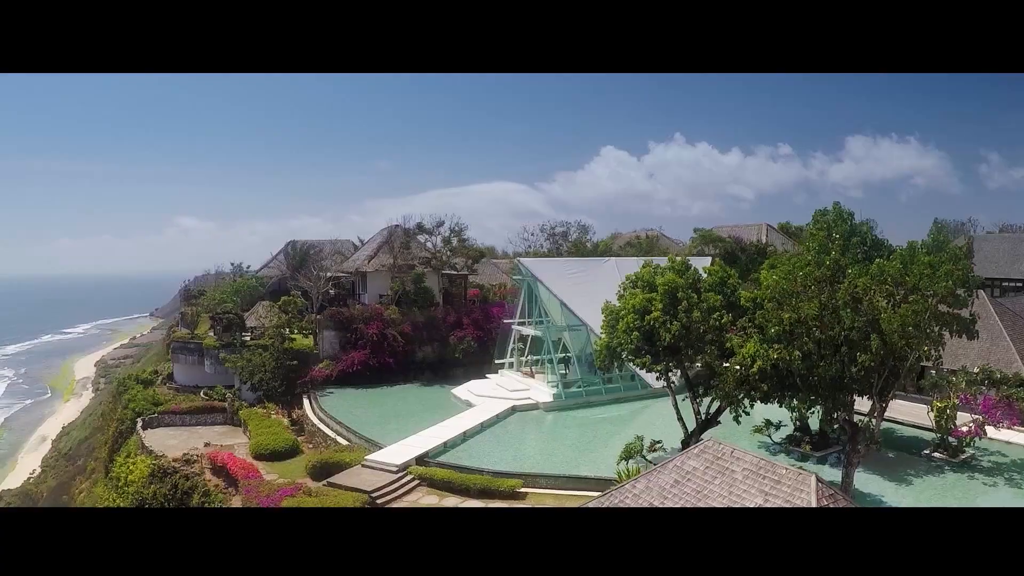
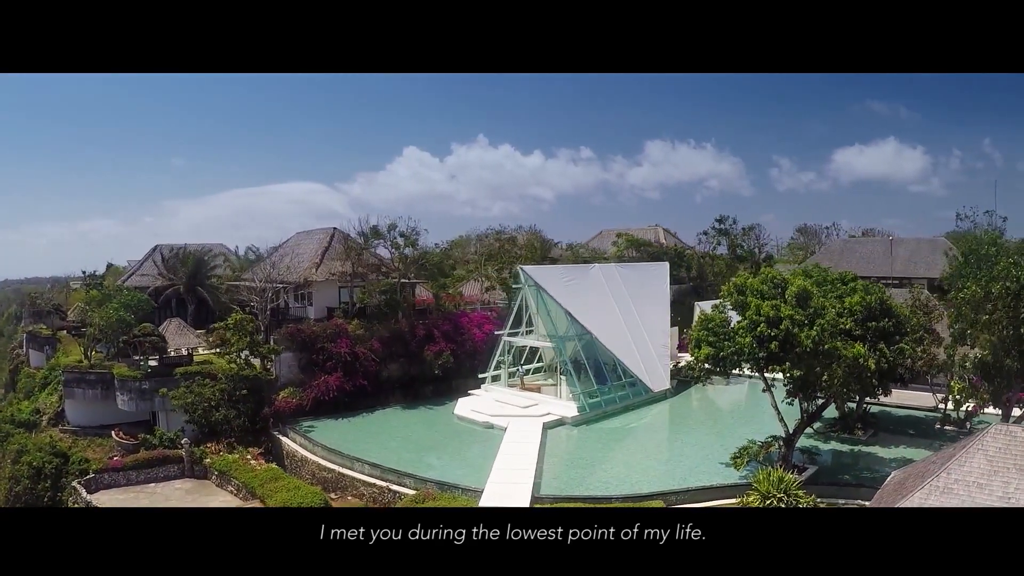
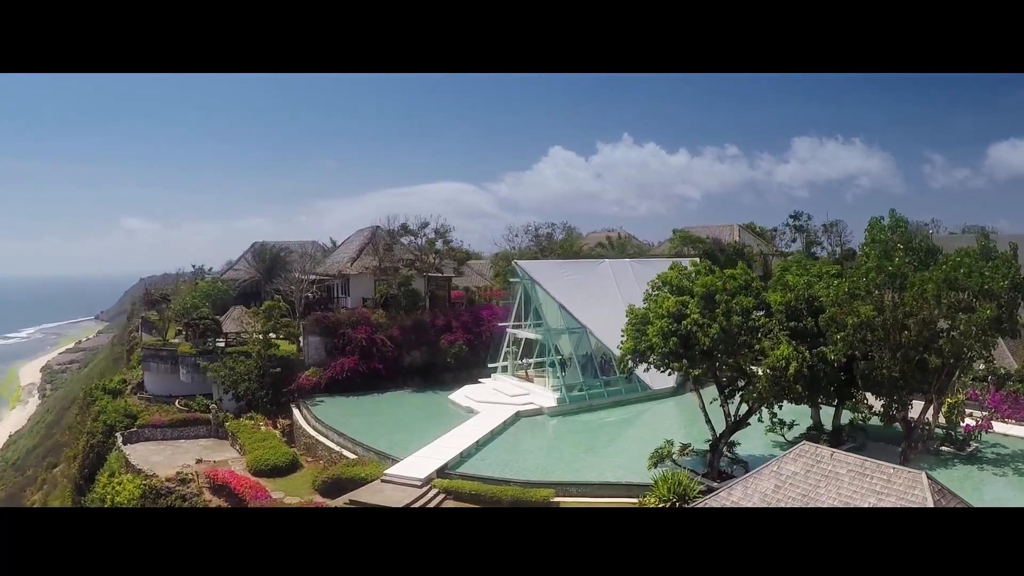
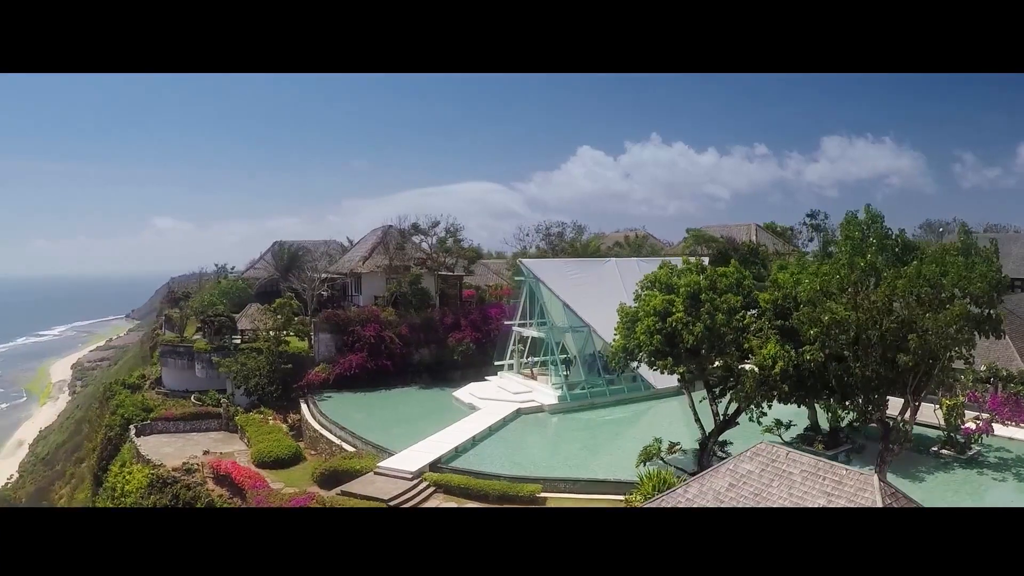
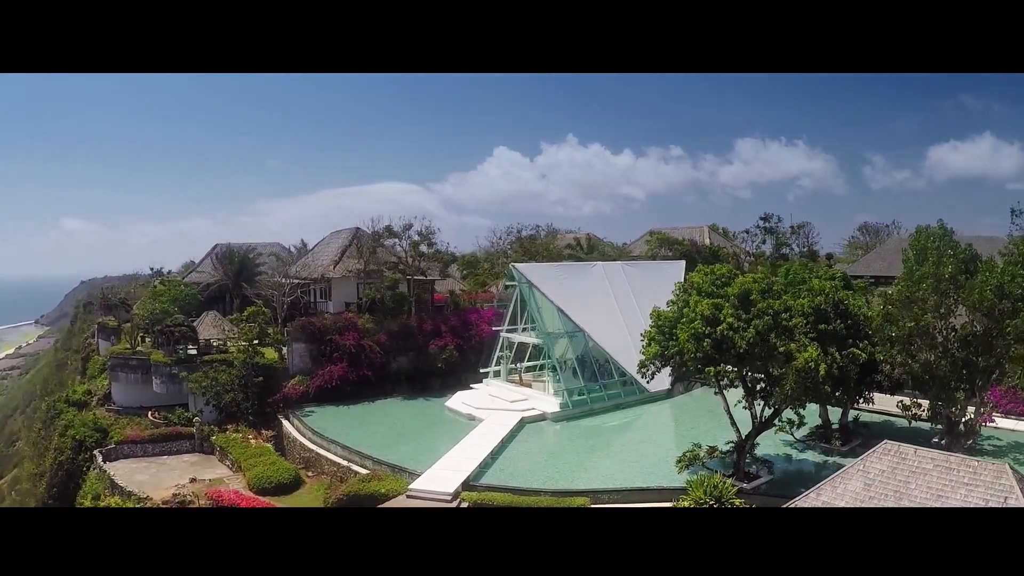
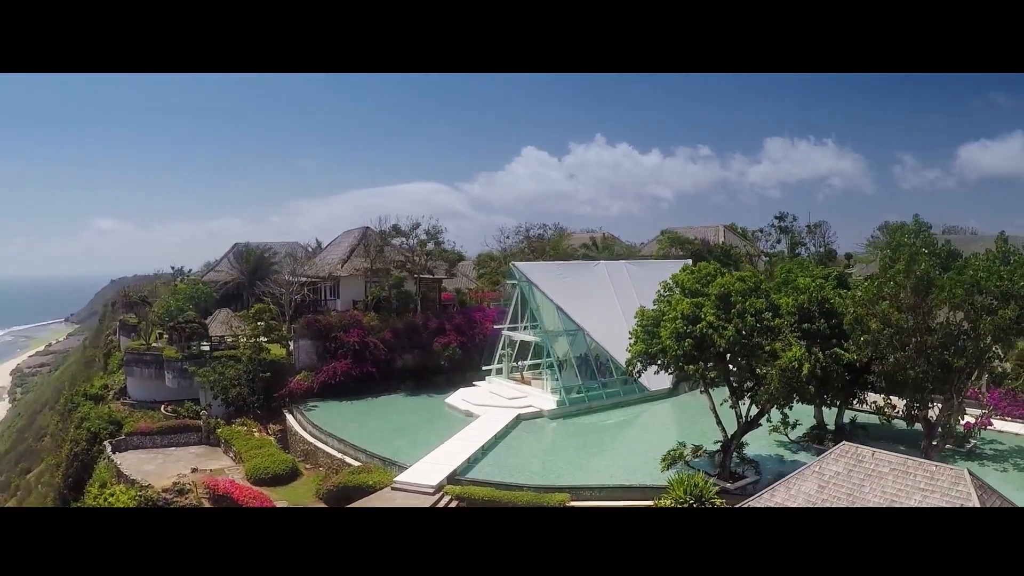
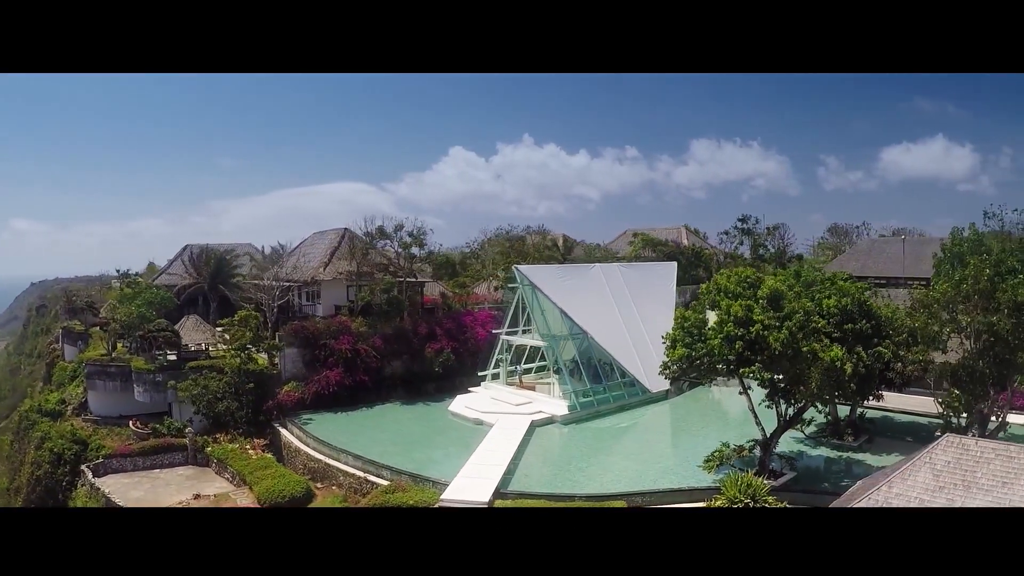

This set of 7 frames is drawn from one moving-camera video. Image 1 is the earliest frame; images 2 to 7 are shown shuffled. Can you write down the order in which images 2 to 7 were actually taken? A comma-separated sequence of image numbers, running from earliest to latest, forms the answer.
4, 3, 6, 5, 7, 2
